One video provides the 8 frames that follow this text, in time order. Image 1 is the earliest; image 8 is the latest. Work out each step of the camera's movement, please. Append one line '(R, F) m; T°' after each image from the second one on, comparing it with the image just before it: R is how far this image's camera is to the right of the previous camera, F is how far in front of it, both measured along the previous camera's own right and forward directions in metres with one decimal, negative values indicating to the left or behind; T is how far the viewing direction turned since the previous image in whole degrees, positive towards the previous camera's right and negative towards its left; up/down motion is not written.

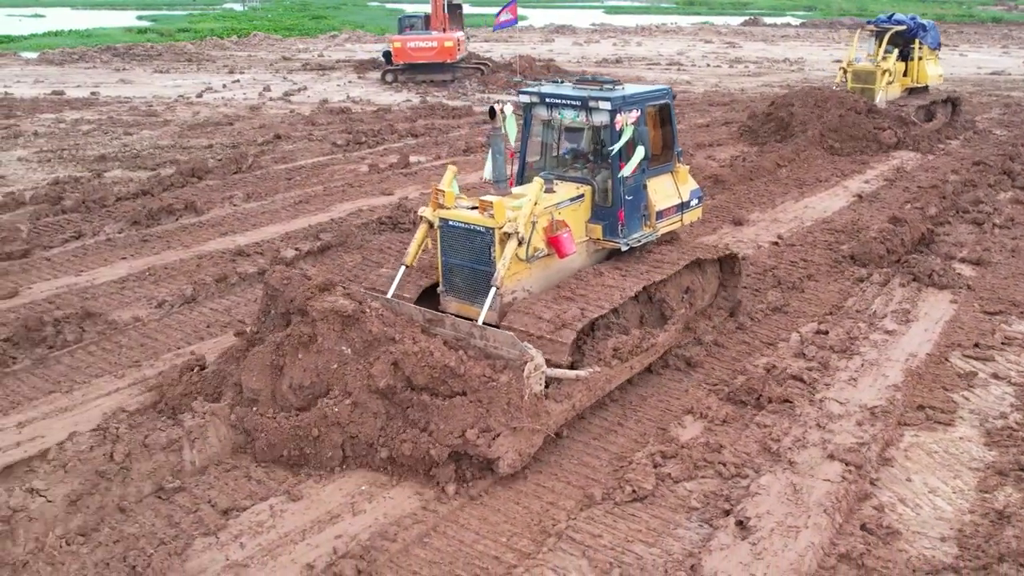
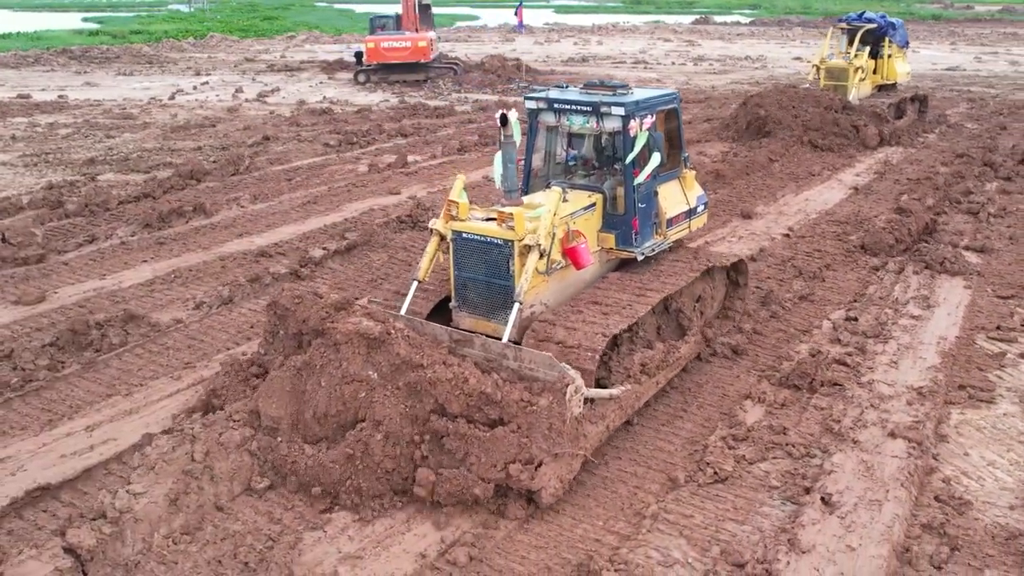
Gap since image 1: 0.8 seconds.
(-0.8, -0.1) m; +3°
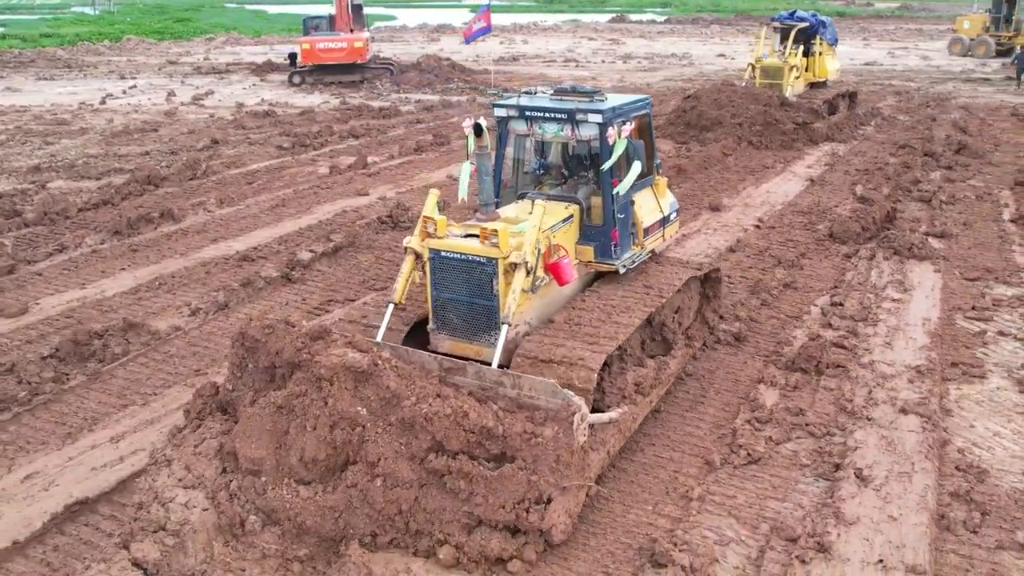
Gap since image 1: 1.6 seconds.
(-0.7, -0.1) m; +5°
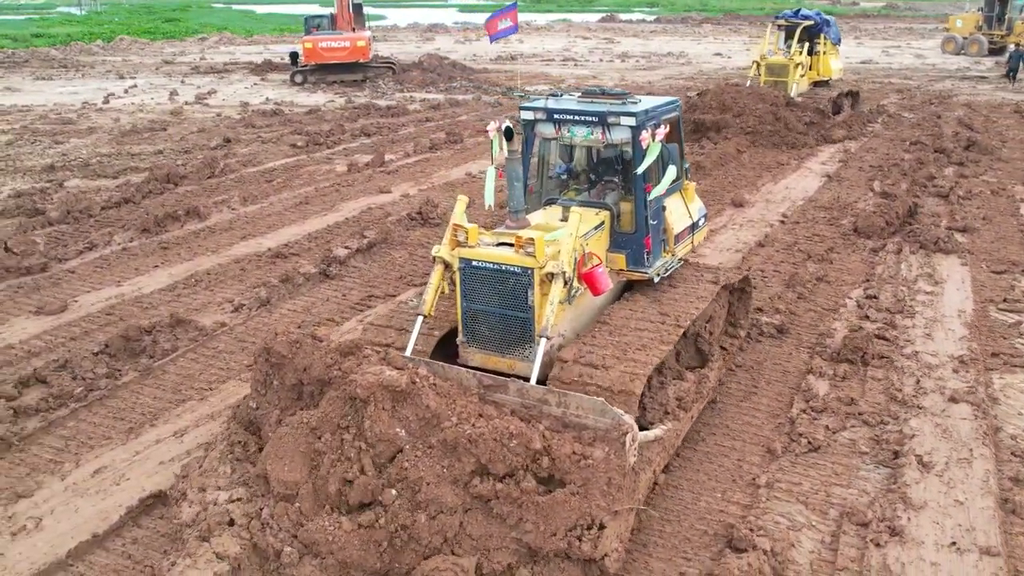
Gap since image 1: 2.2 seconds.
(-0.5, -0.1) m; +1°
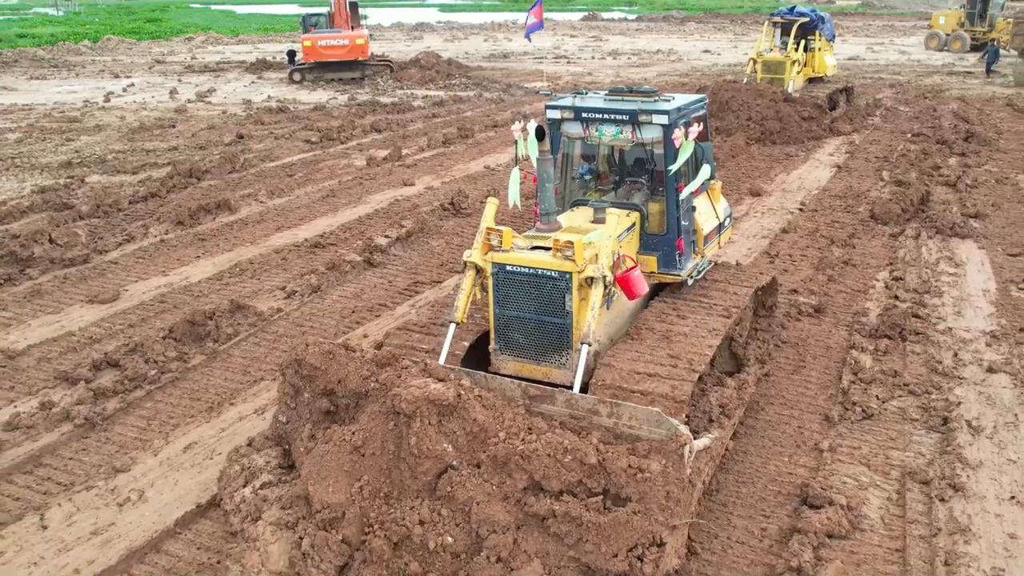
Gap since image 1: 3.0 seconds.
(-0.6, -0.3) m; +1°
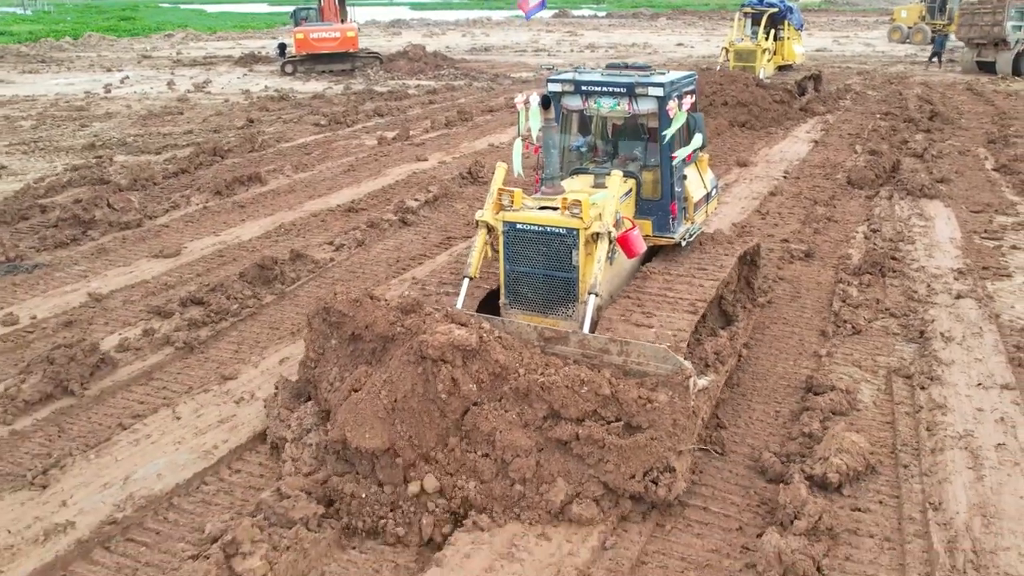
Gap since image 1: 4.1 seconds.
(-0.6, -1.0) m; +2°
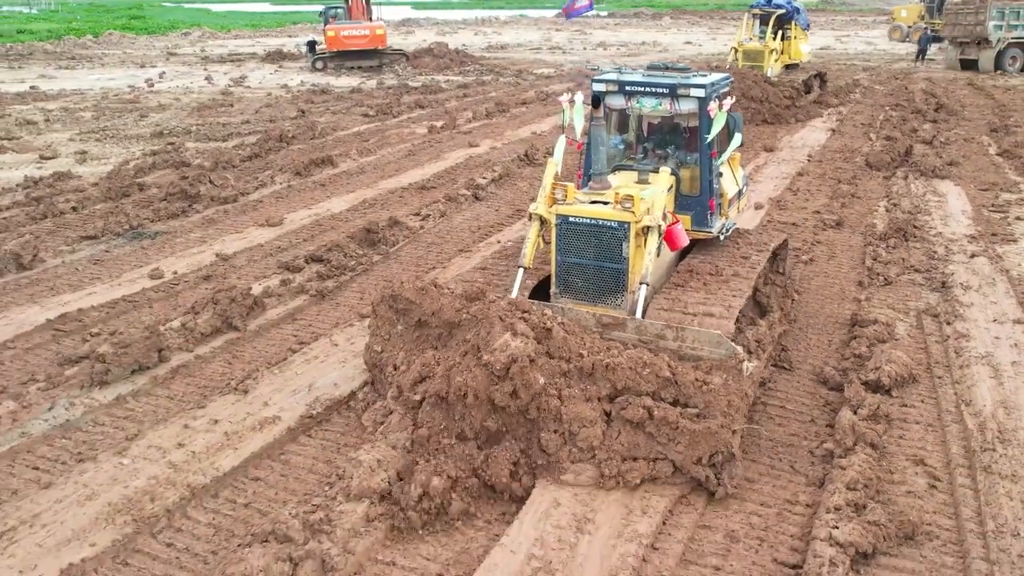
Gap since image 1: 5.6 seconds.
(-0.8, -1.2) m; +1°
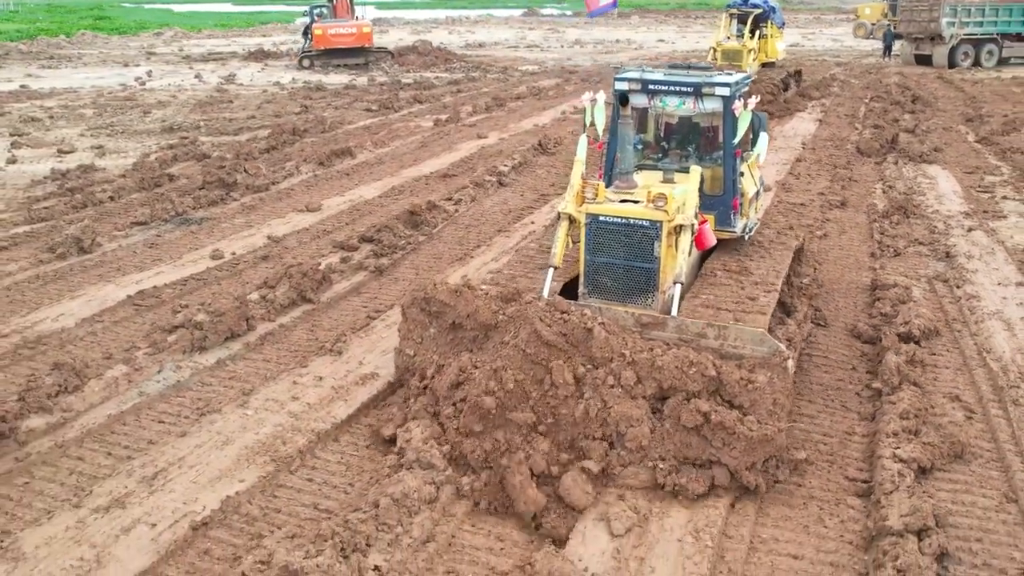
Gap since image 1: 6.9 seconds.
(-0.8, -0.6) m; +2°
